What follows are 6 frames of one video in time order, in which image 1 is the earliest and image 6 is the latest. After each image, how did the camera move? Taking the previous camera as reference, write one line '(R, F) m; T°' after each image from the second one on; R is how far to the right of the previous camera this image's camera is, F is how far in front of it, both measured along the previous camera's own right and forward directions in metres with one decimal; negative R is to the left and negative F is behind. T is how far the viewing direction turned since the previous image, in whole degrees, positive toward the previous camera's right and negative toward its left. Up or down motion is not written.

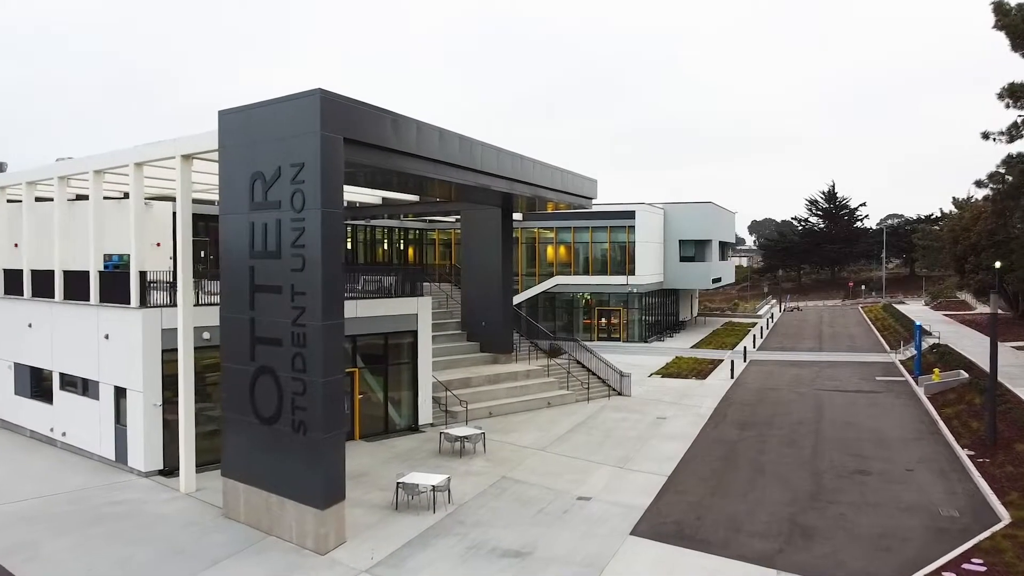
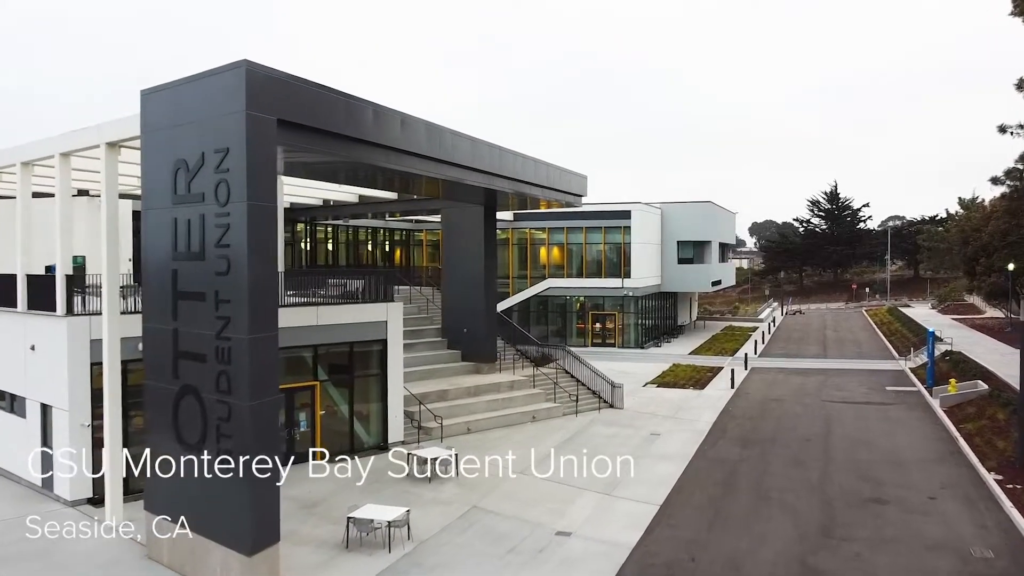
(+0.5, +1.6) m; 0°
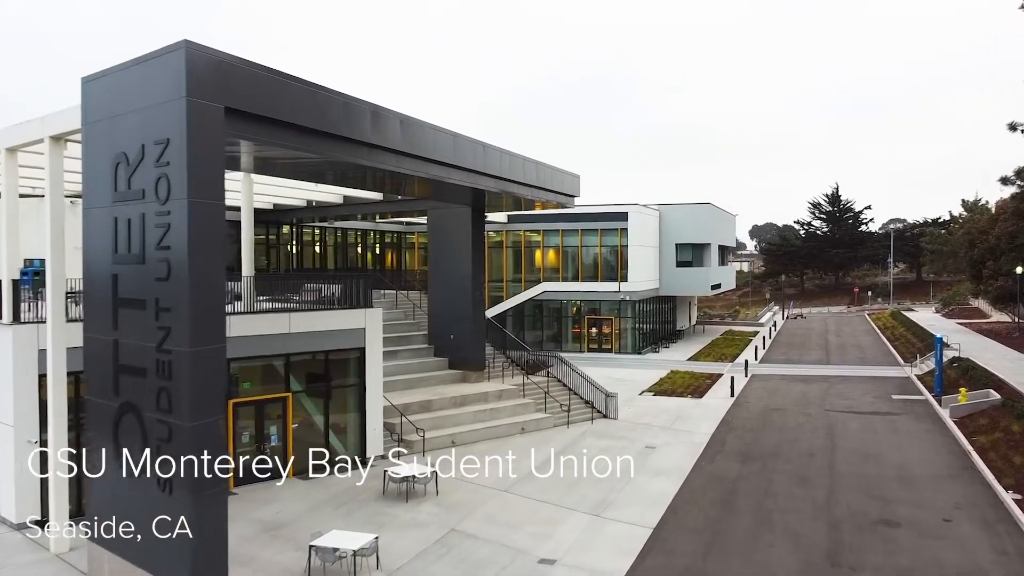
(+0.3, +0.9) m; 0°
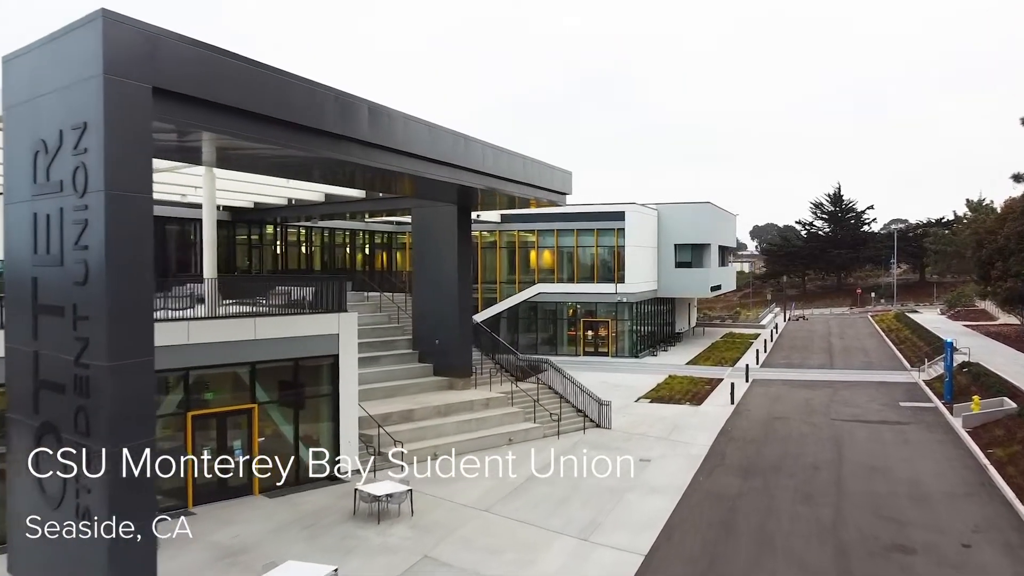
(+0.4, +1.0) m; 0°
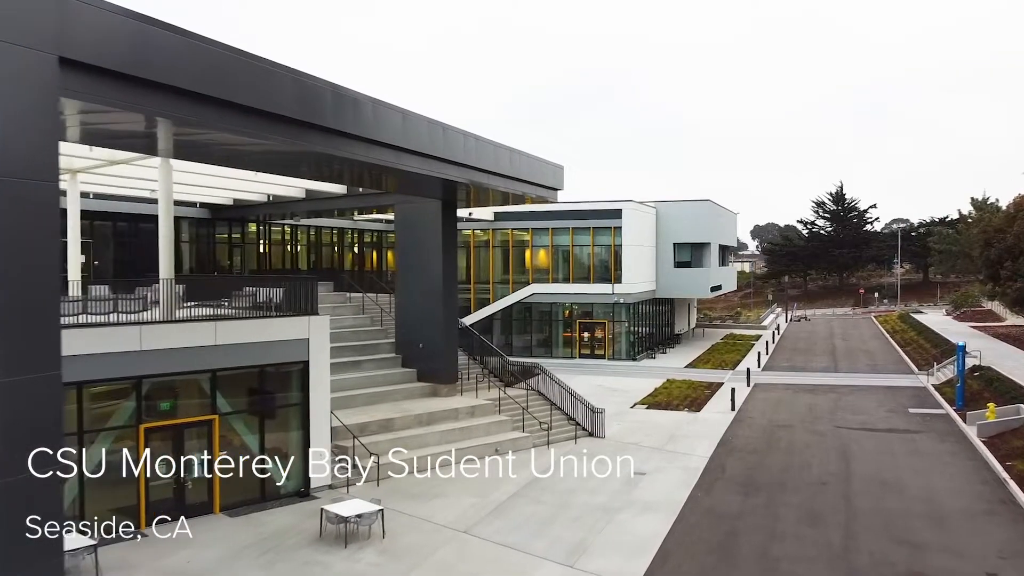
(+0.3, +1.0) m; 0°
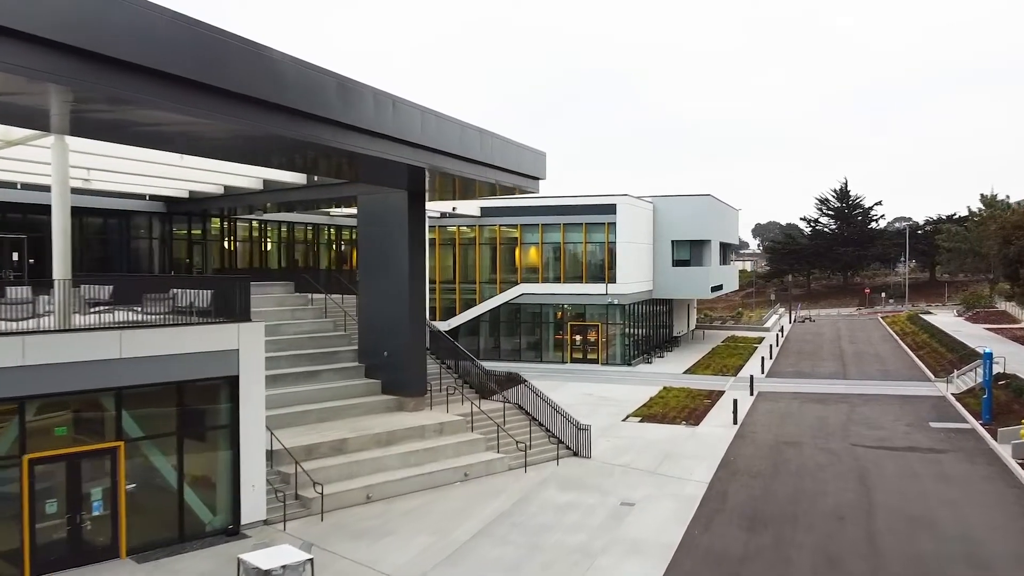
(+0.6, +1.9) m; 0°
